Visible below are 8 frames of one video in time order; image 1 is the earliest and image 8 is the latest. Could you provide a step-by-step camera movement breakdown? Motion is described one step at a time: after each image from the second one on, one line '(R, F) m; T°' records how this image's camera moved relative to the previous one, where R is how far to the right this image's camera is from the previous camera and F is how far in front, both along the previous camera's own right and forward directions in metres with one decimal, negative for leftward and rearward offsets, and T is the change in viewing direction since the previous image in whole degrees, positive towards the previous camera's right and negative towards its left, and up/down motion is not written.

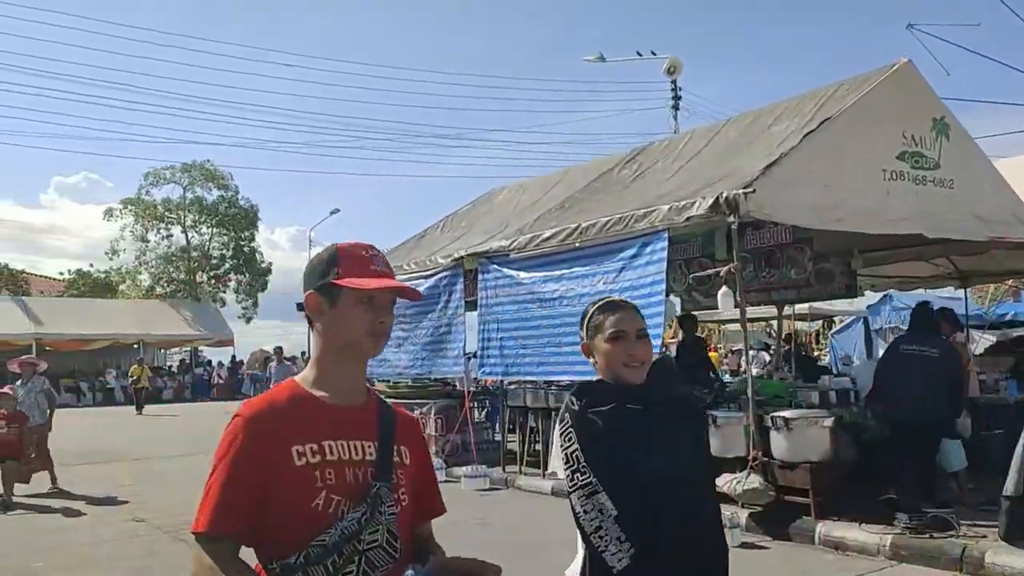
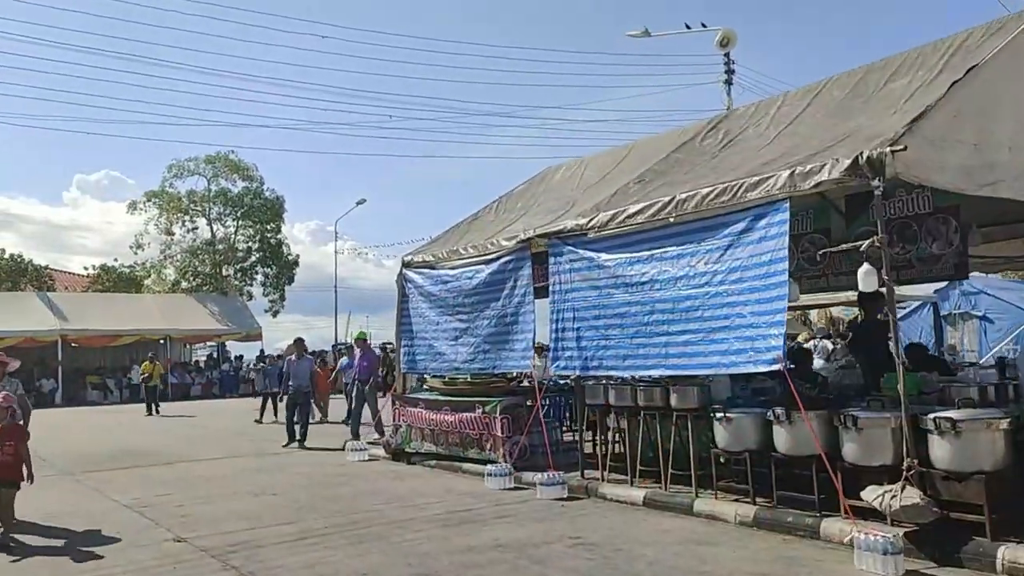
(-0.7, +1.3) m; -1°
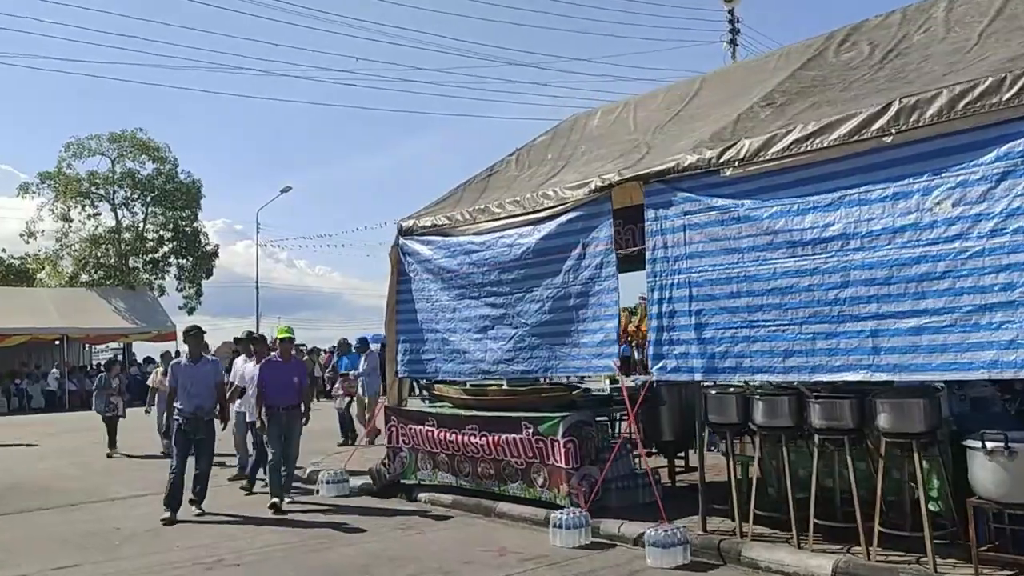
(-1.5, +3.6) m; +6°
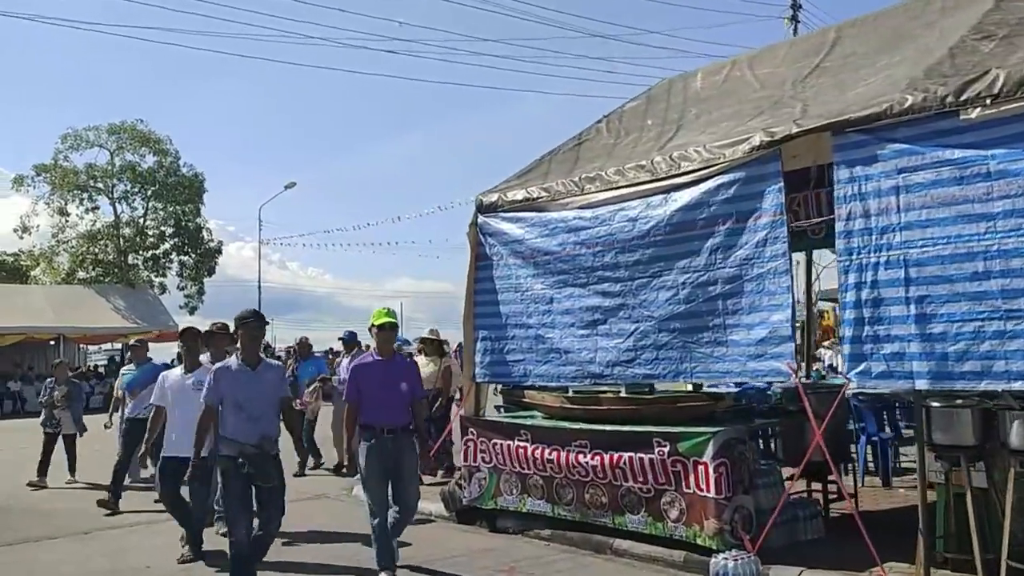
(-1.1, +1.7) m; 0°
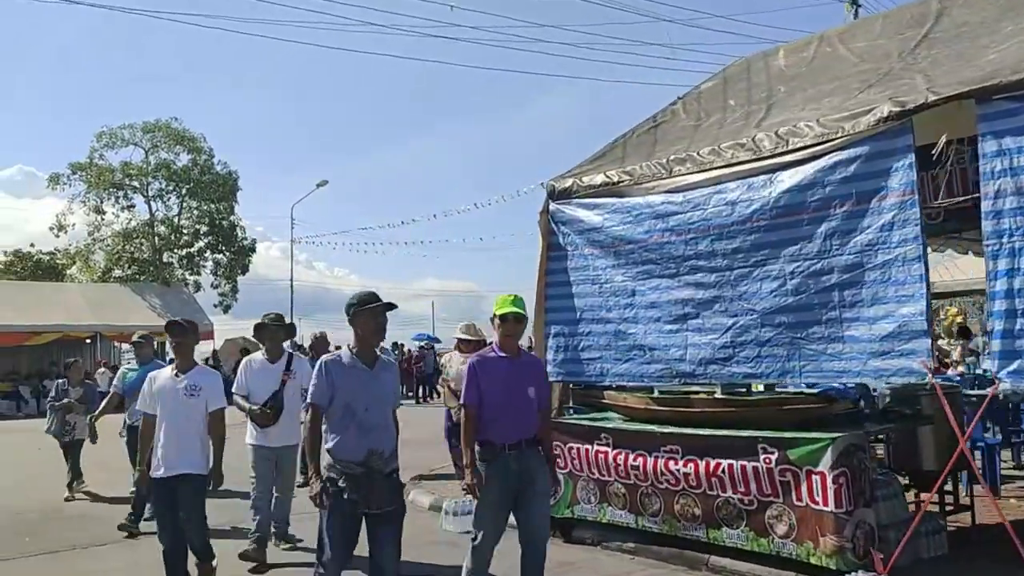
(-0.5, +0.6) m; -2°
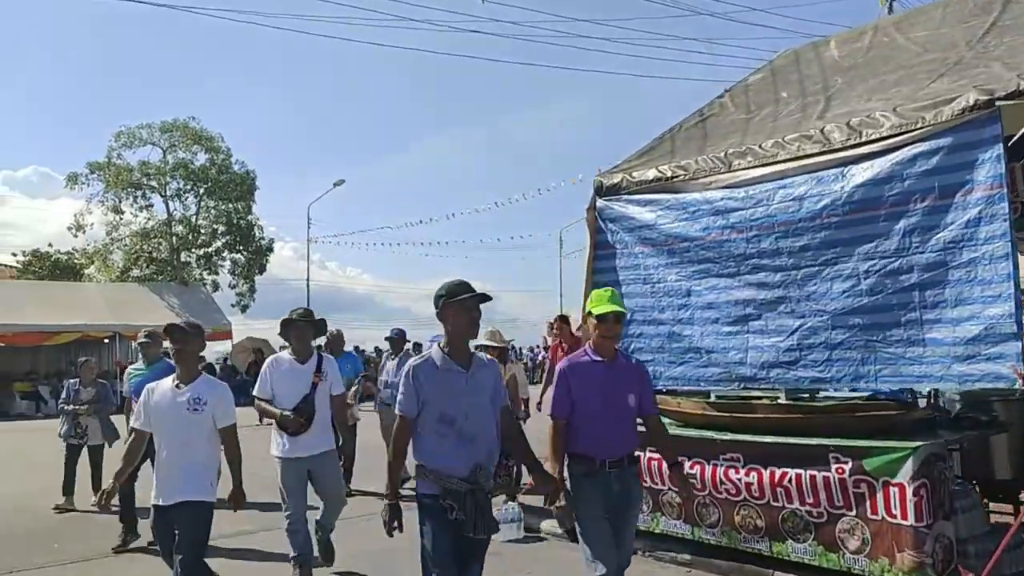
(-0.3, +0.3) m; -1°
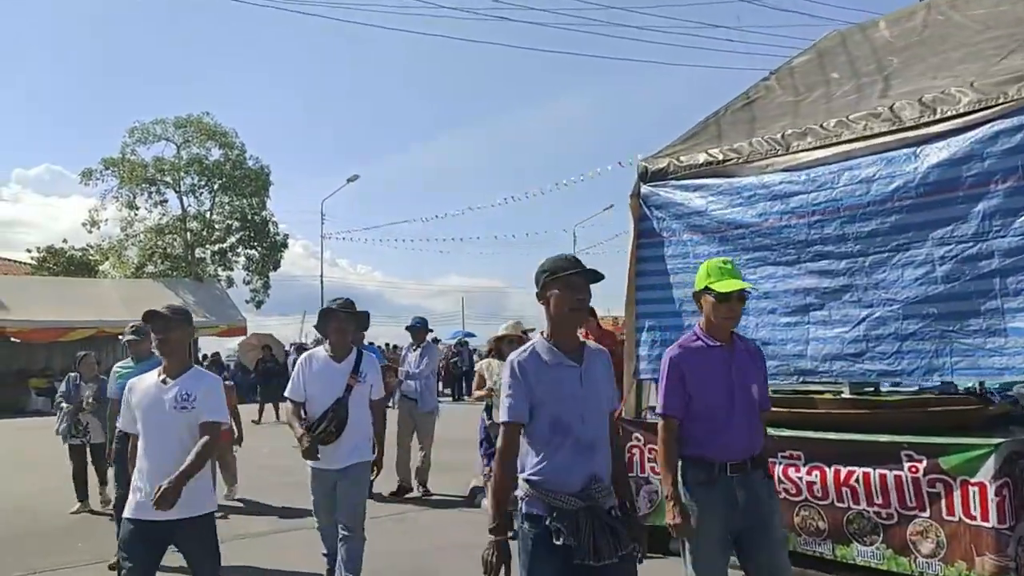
(-0.3, +0.3) m; -1°
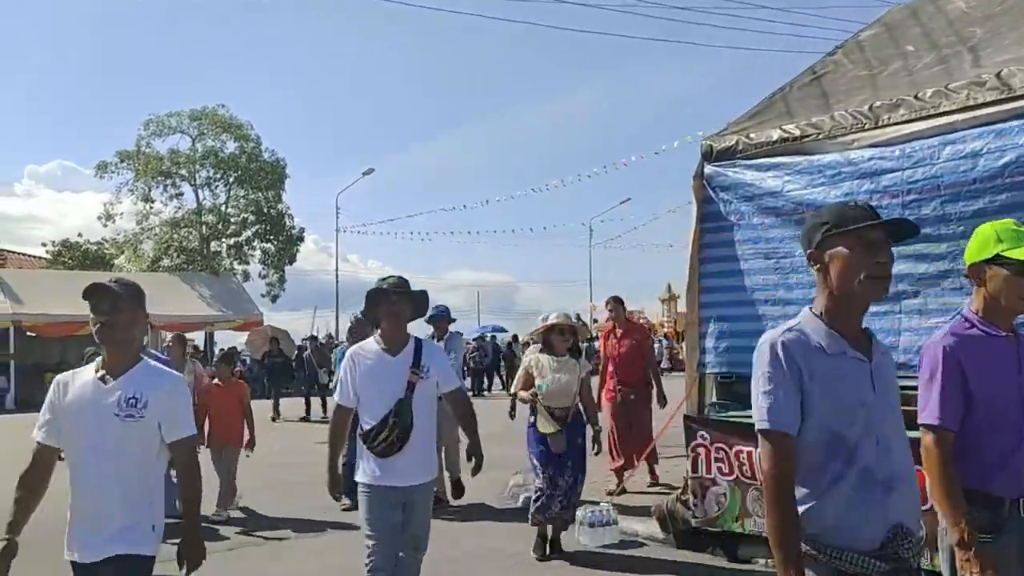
(-0.4, +0.5) m; -1°
